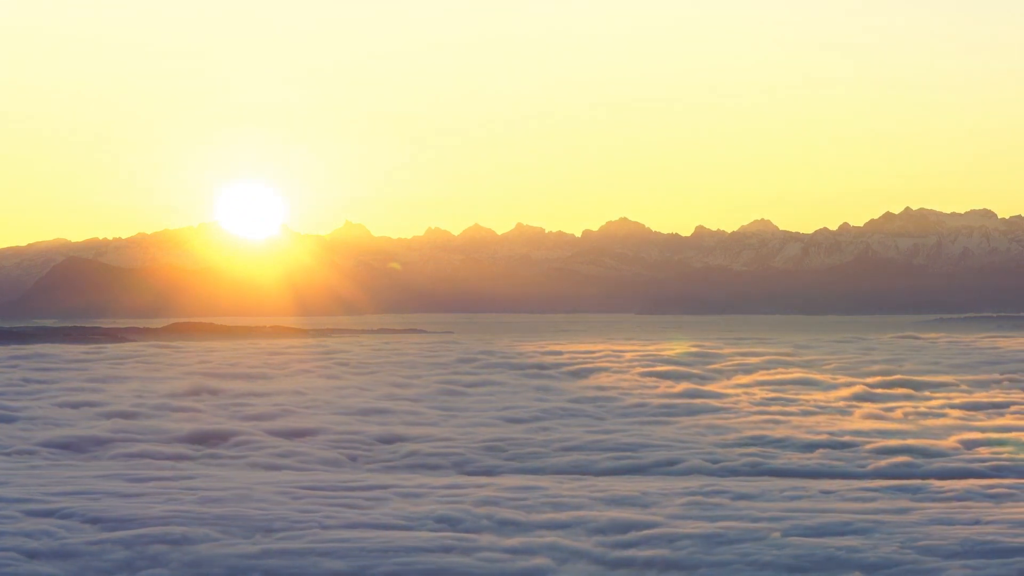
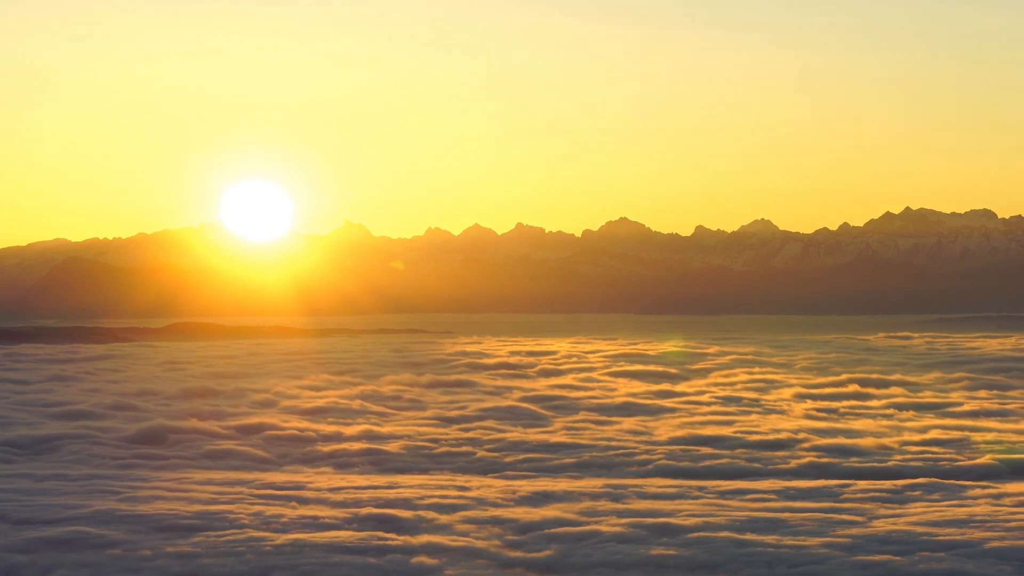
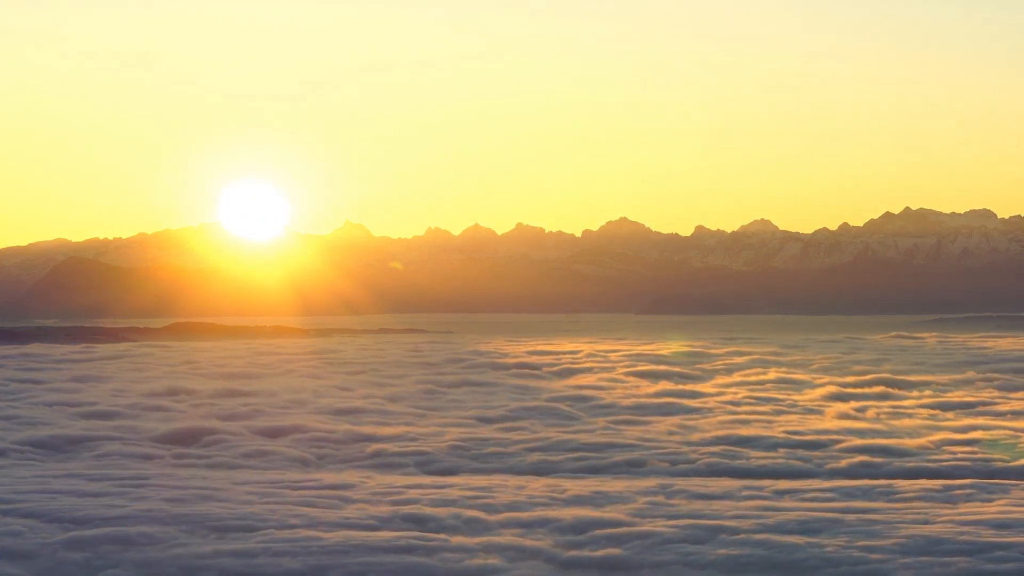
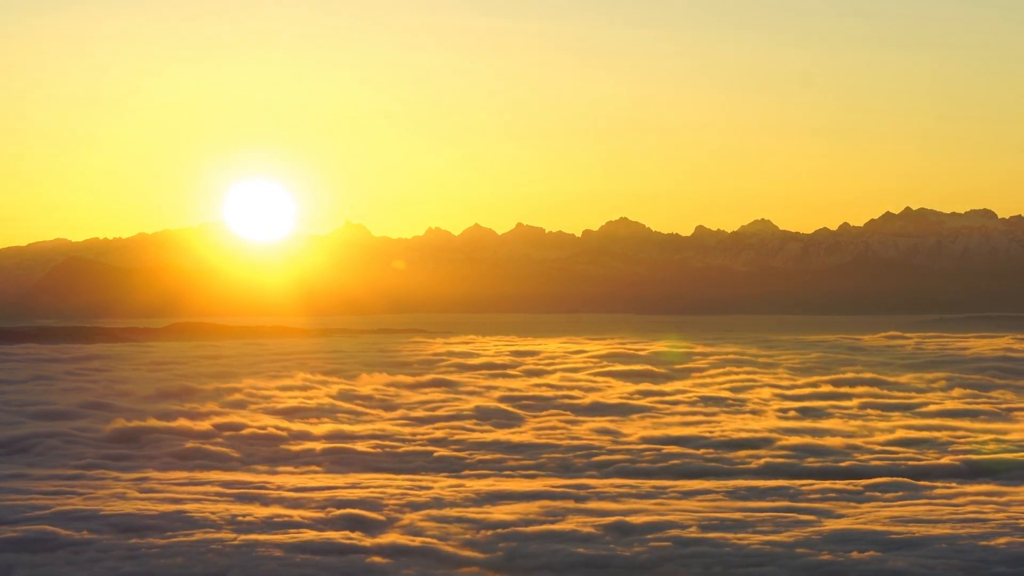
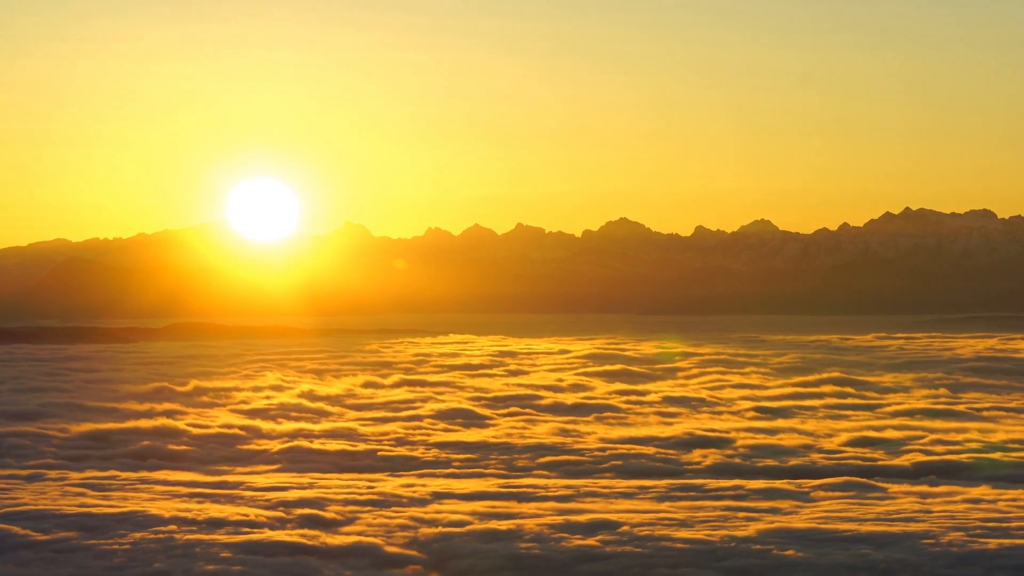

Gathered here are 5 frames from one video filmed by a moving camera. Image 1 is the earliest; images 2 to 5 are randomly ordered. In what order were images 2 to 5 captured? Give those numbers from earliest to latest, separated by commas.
3, 2, 4, 5
